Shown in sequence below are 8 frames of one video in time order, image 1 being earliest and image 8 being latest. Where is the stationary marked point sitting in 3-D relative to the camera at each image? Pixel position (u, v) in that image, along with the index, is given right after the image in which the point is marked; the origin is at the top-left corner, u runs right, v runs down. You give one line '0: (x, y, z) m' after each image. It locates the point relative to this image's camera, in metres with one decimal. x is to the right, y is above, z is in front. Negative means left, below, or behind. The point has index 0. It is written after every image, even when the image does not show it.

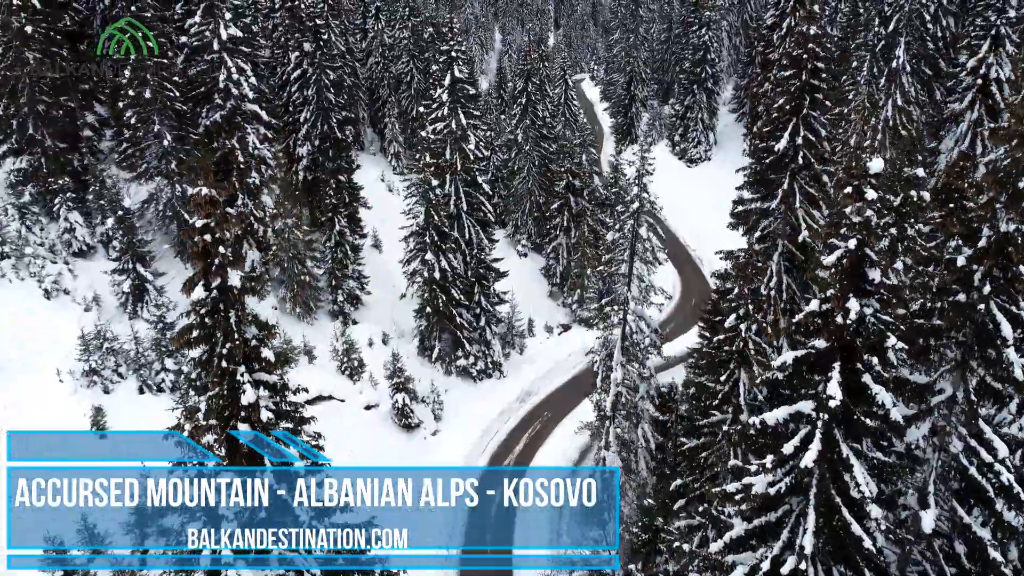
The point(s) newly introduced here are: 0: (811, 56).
0: (+7.3, +5.6, +16.7) m
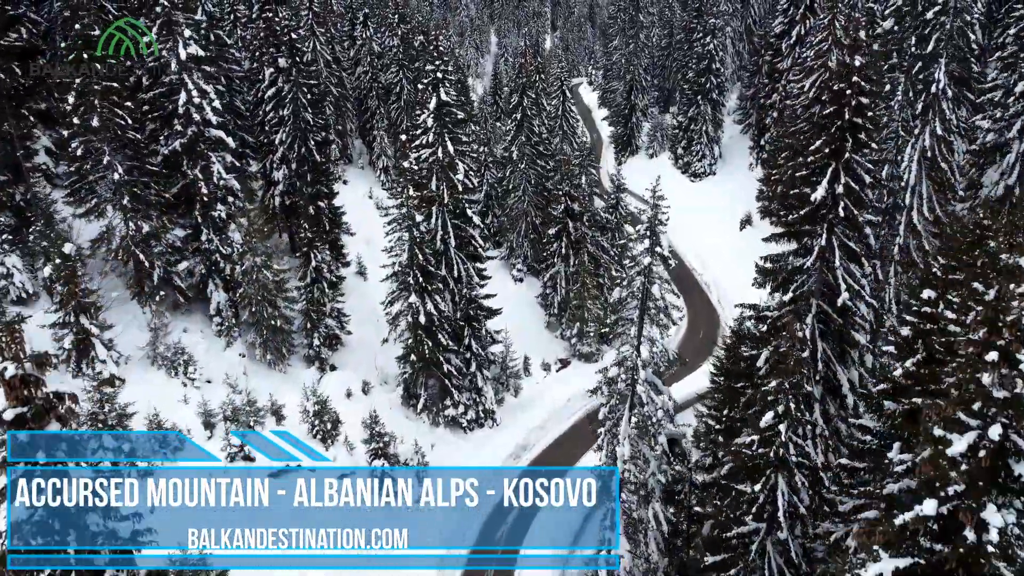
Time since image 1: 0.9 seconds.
0: (+7.0, +4.0, +14.1) m
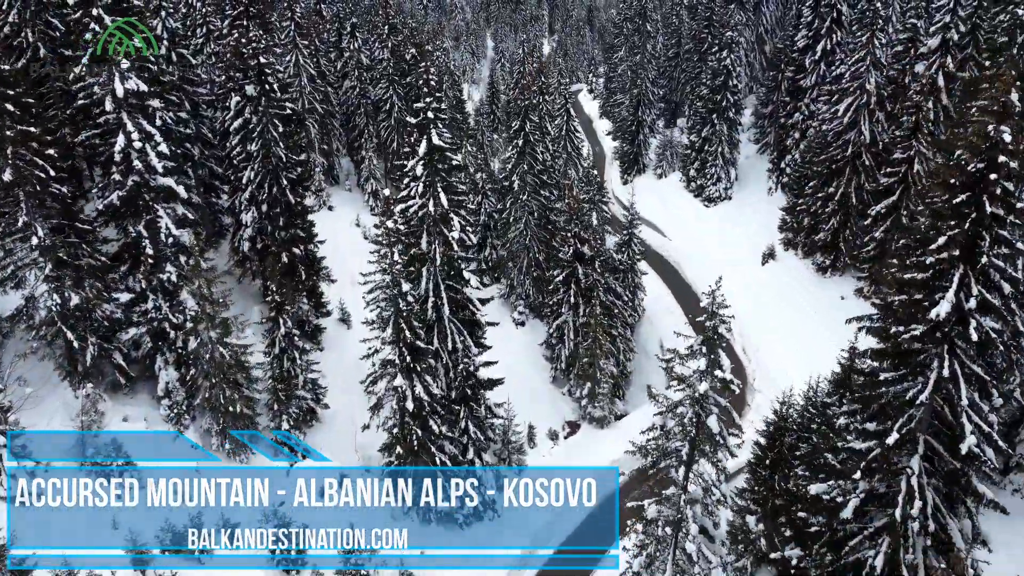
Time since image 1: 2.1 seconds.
0: (+7.2, +1.7, +10.3) m
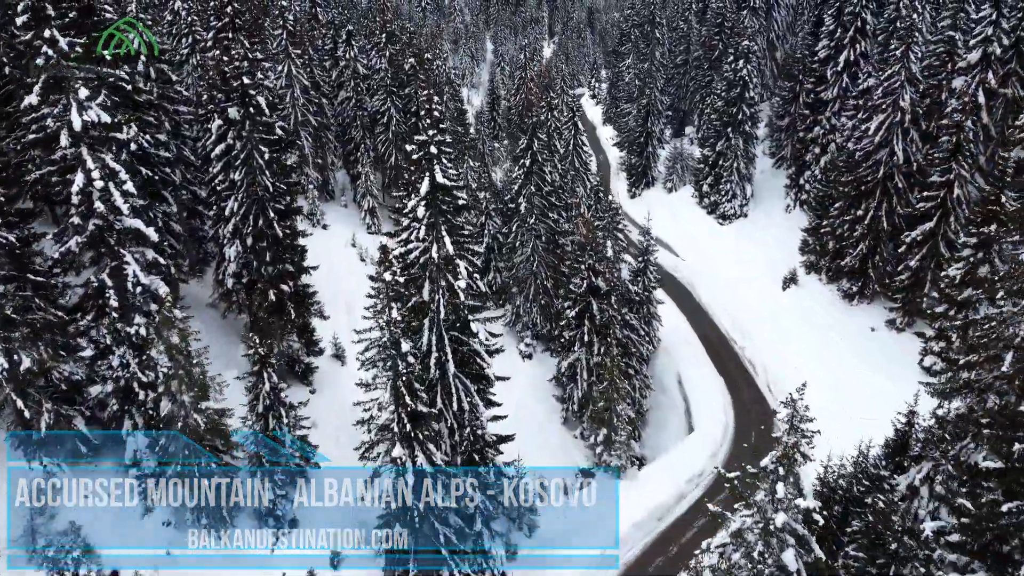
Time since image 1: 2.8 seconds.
0: (+7.6, +0.3, +7.9) m
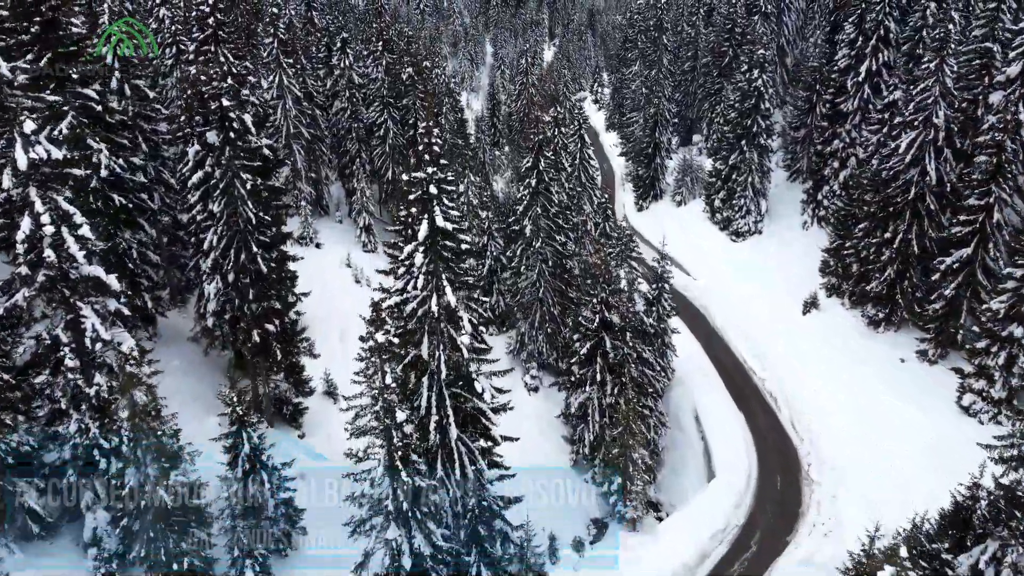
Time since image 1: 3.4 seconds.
0: (+7.9, -1.0, +5.8) m
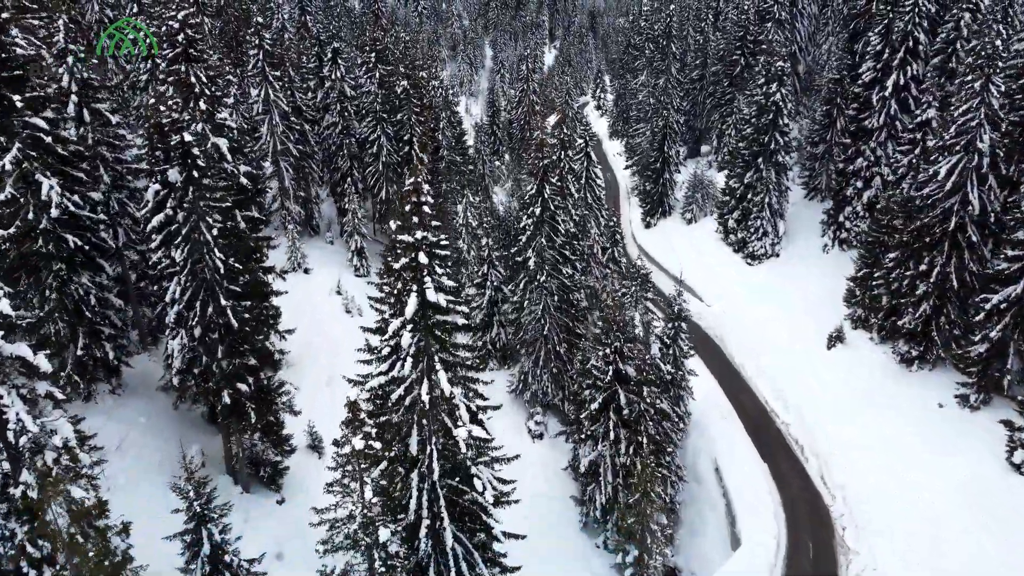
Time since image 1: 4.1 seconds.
0: (+8.0, -2.6, +3.2) m
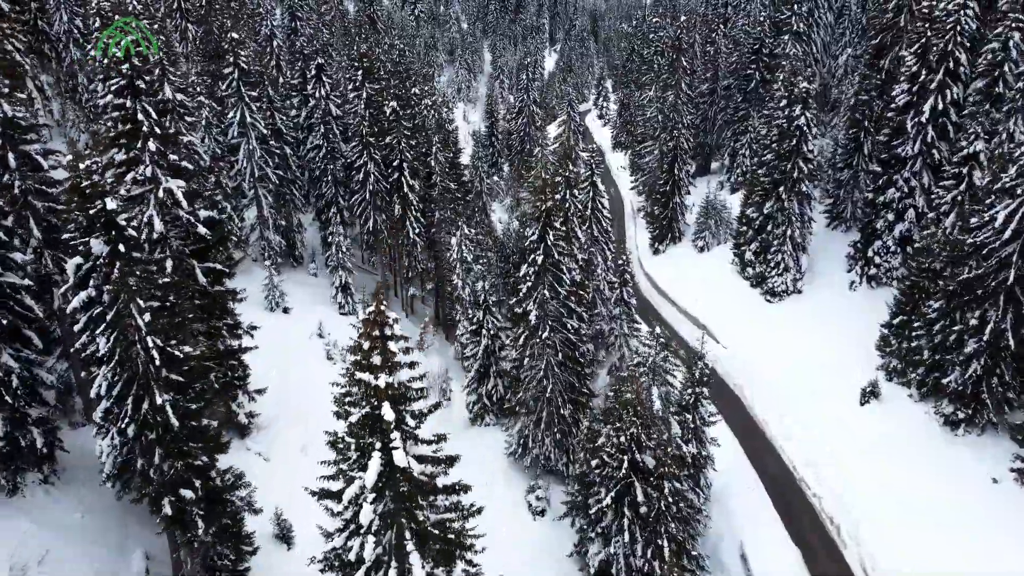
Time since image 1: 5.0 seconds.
0: (+8.0, -4.8, -0.1) m
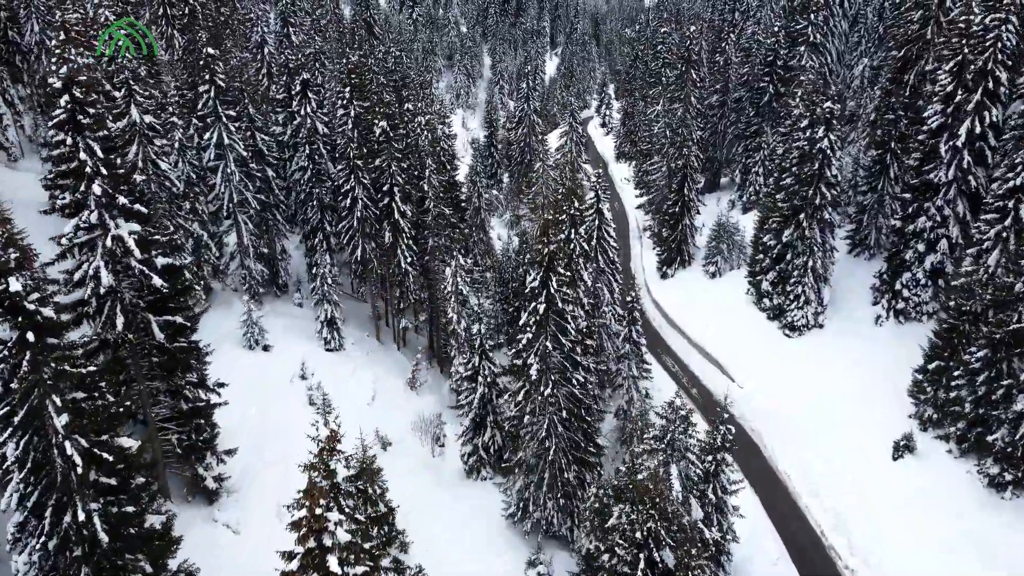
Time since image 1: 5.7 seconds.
0: (+7.9, -6.5, -2.8) m
